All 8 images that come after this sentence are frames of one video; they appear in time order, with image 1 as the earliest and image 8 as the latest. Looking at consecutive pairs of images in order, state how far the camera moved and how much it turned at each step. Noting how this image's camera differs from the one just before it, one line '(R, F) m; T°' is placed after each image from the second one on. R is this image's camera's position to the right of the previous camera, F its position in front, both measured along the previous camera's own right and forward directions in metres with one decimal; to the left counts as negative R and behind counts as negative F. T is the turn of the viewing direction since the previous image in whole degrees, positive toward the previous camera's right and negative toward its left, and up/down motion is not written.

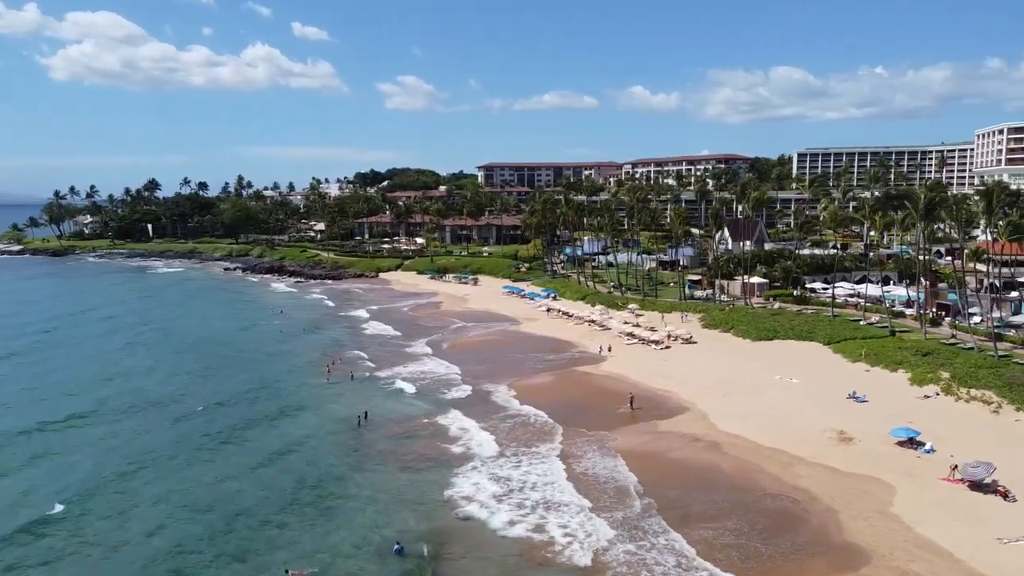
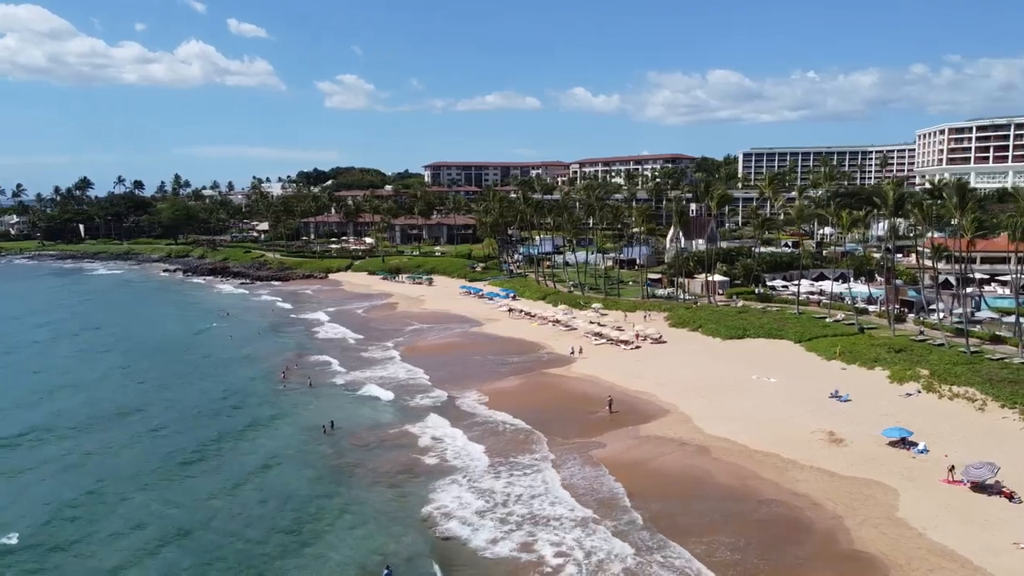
(-1.4, +2.0) m; +4°
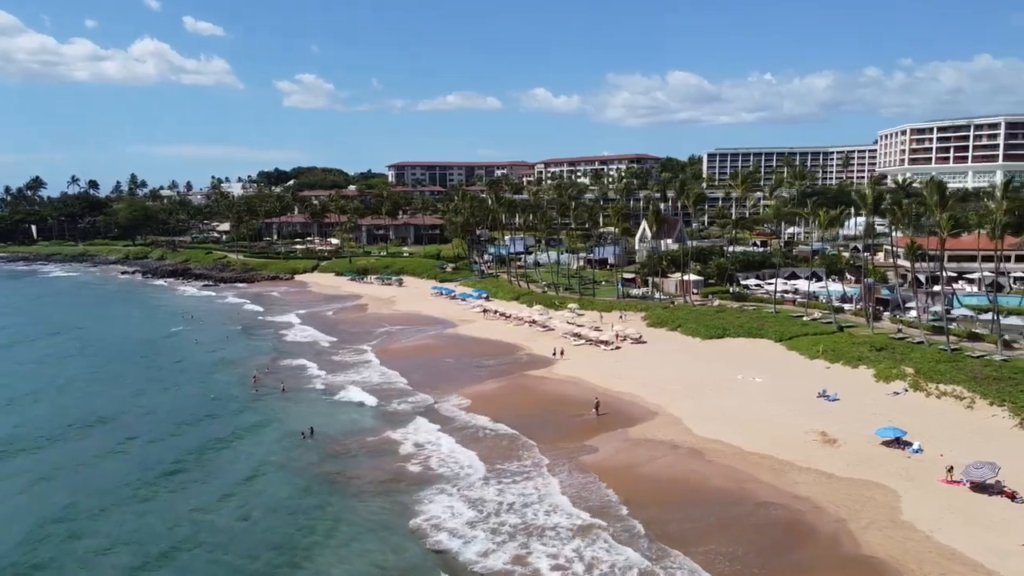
(-1.0, +1.1) m; +3°
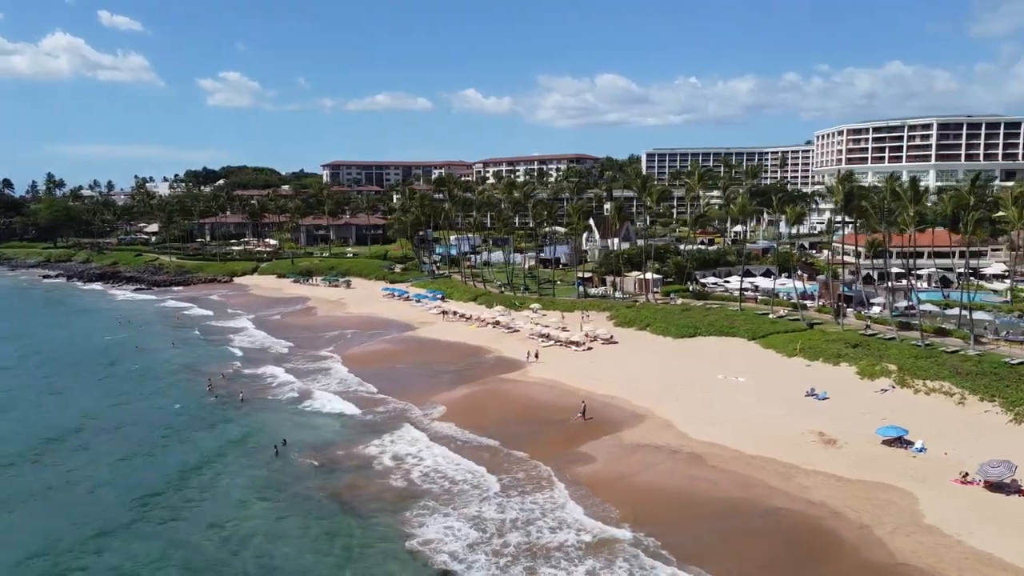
(-2.2, +2.0) m; +5°
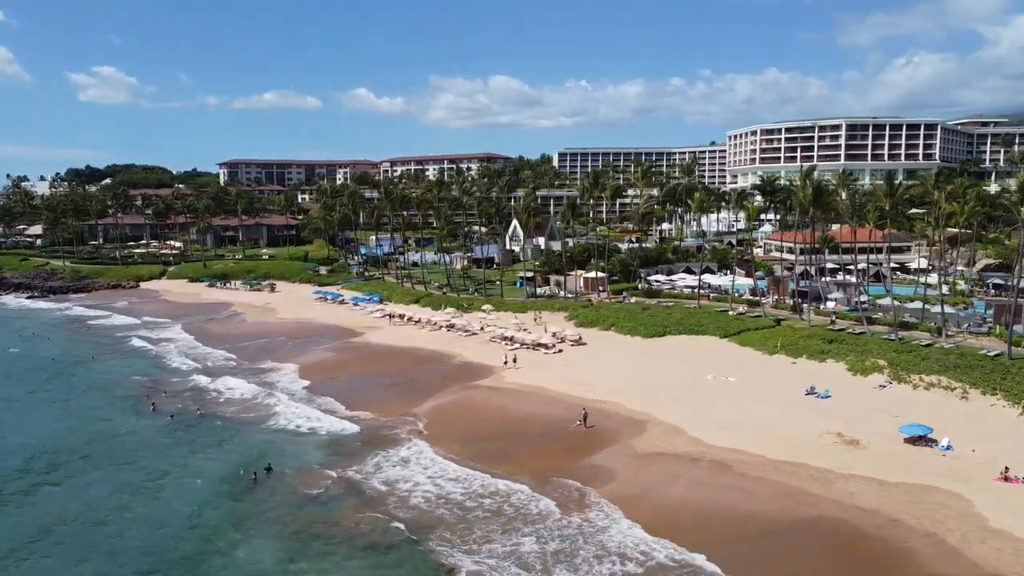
(-4.0, +3.1) m; +7°
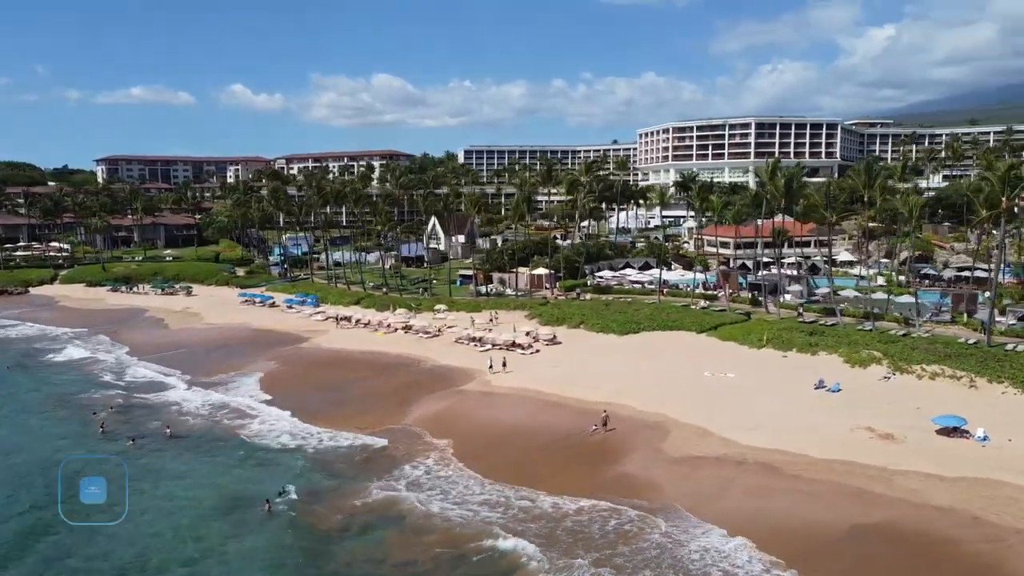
(-4.8, +3.1) m; +8°
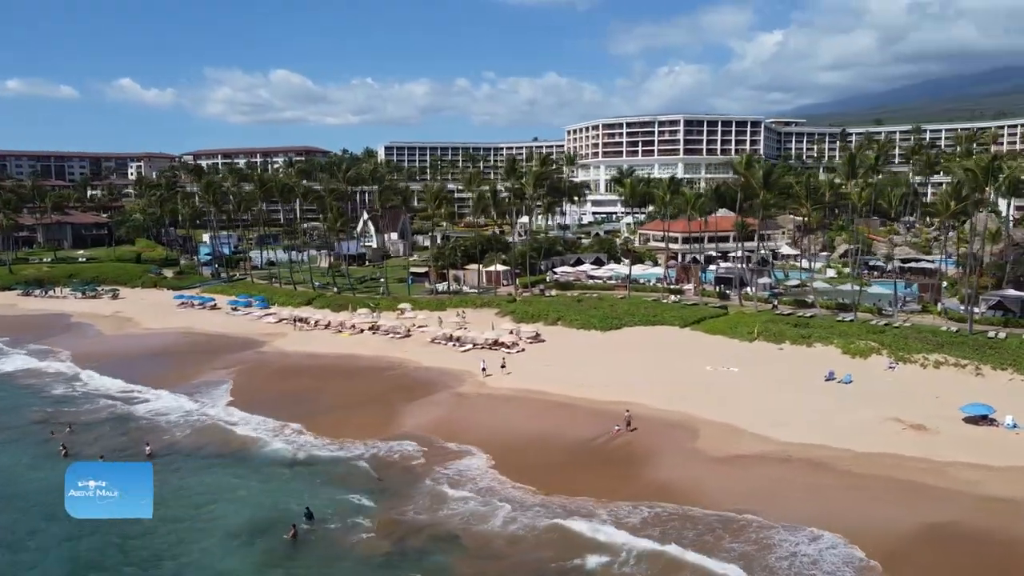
(-4.1, +2.3) m; +7°
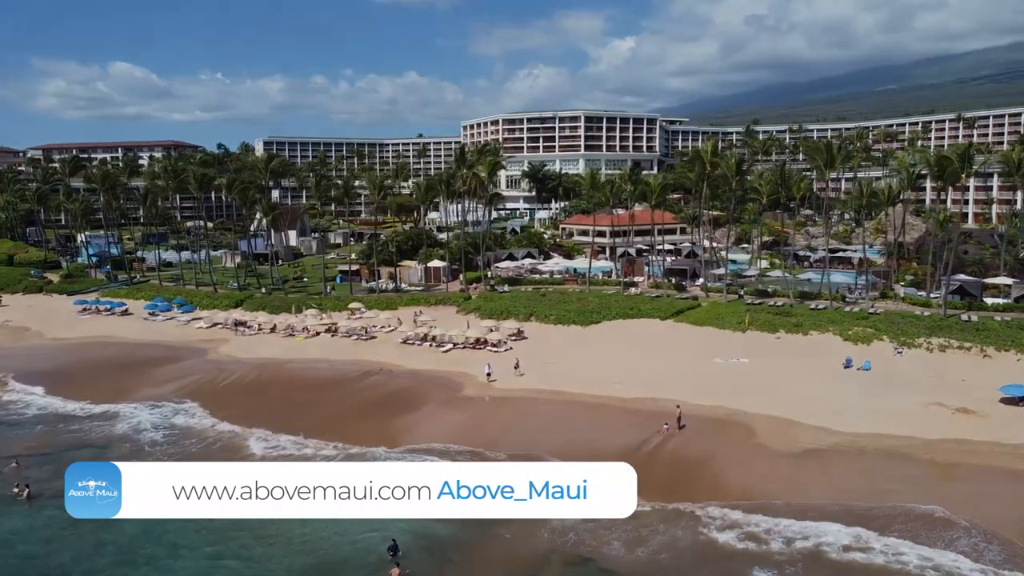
(-6.0, +3.4) m; +10°
